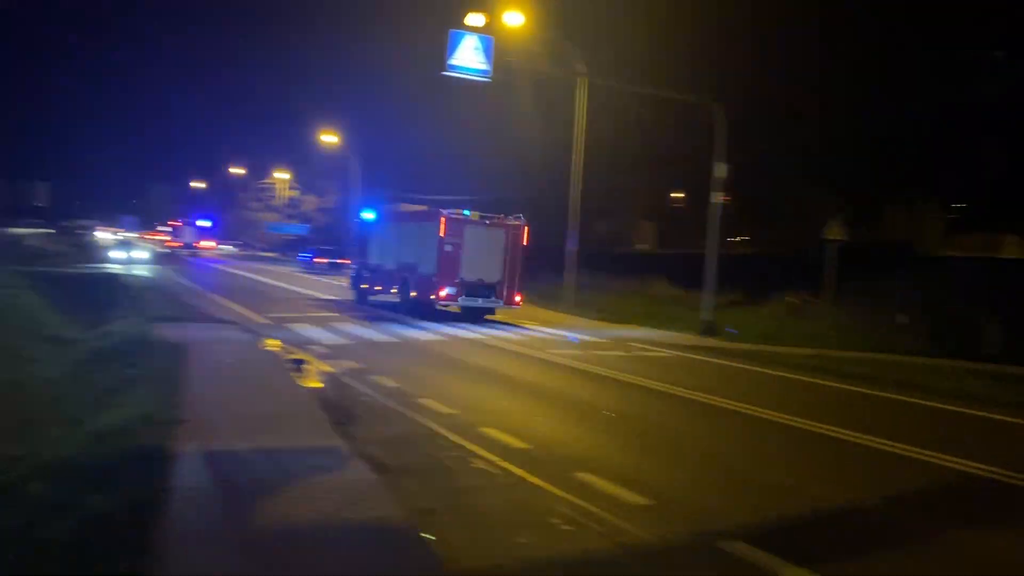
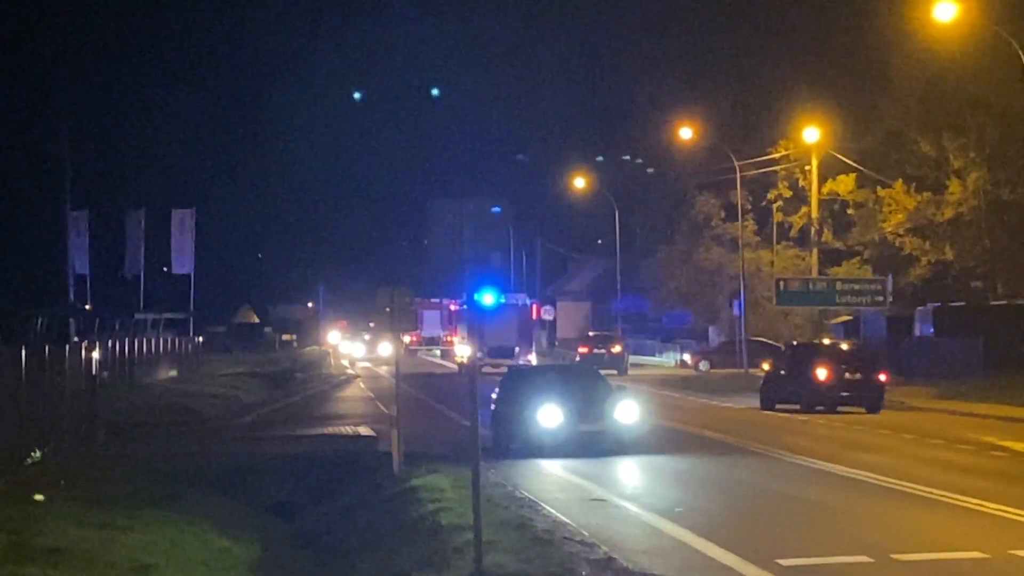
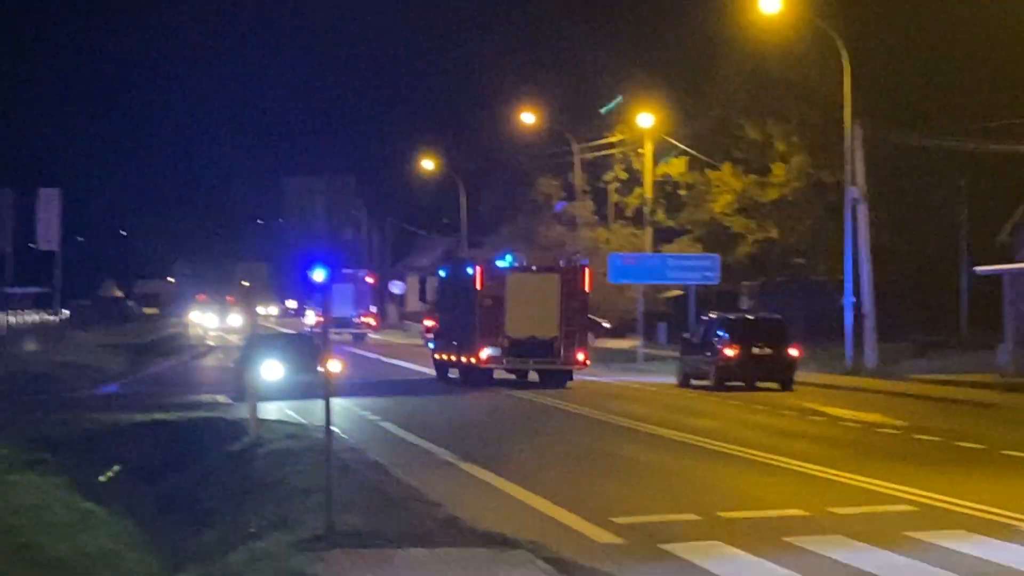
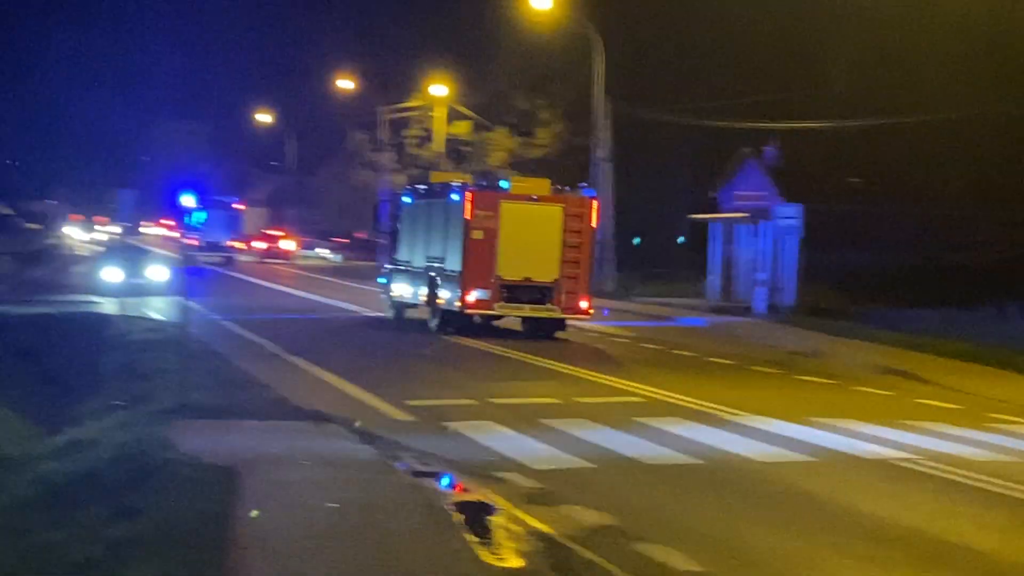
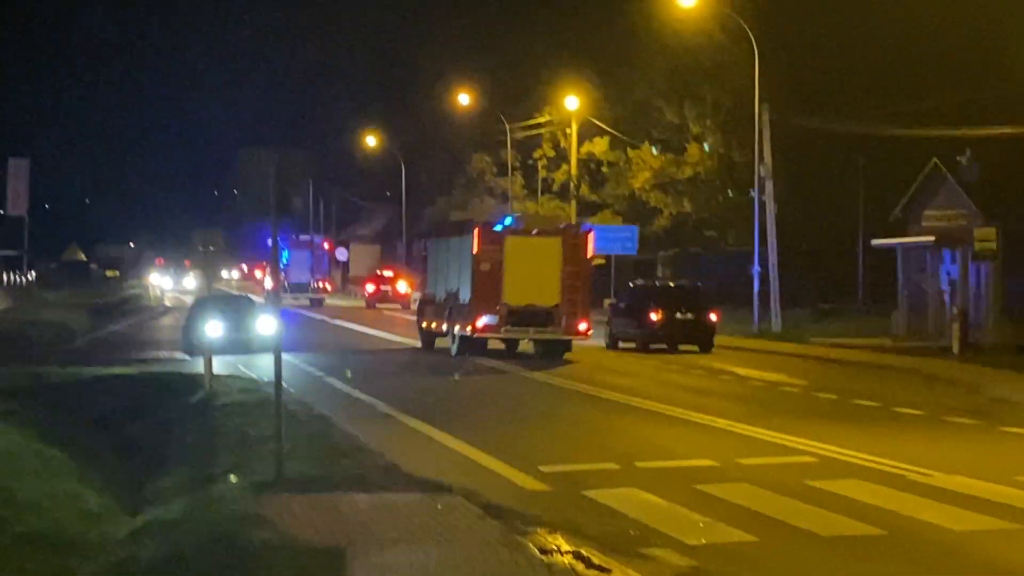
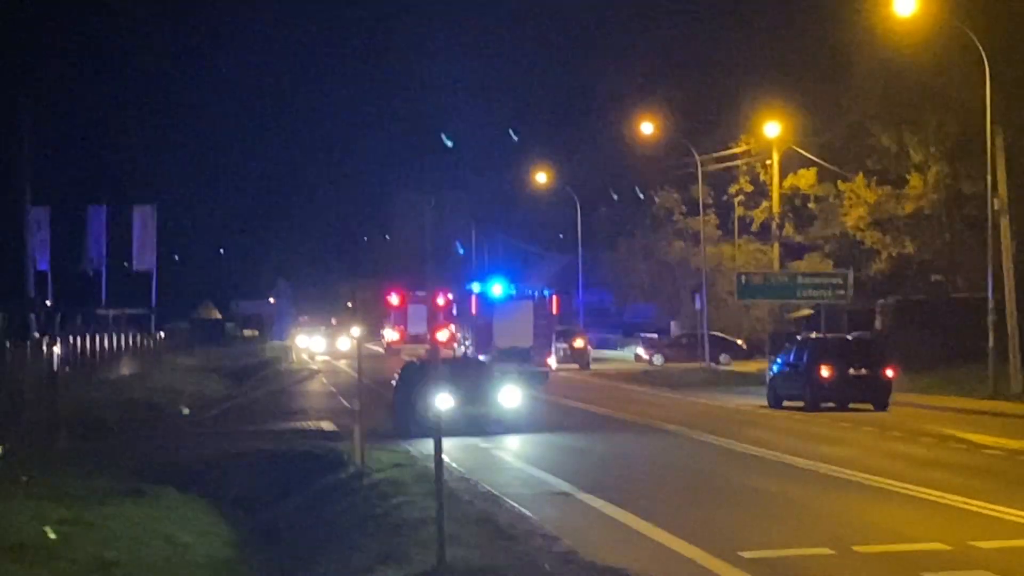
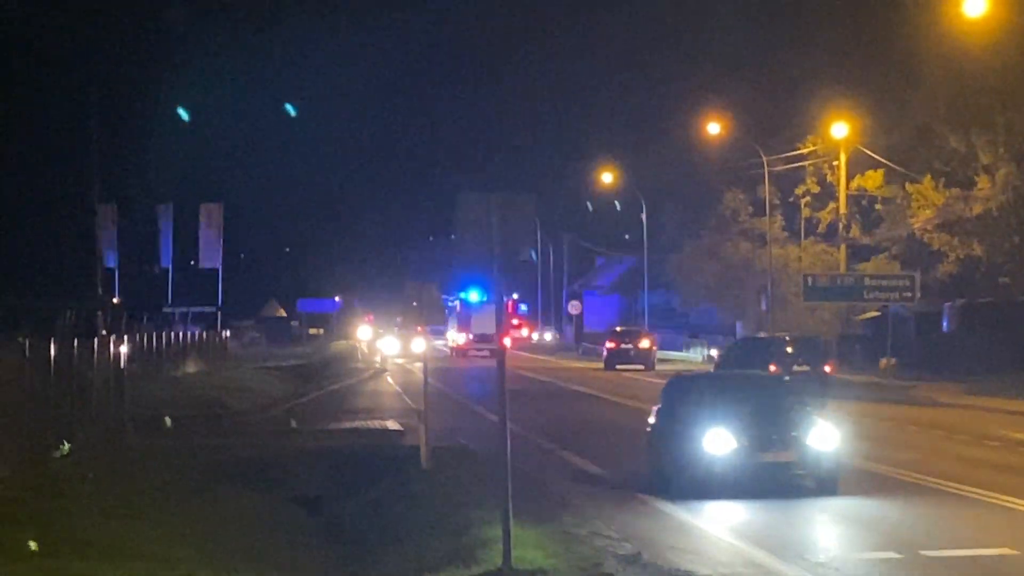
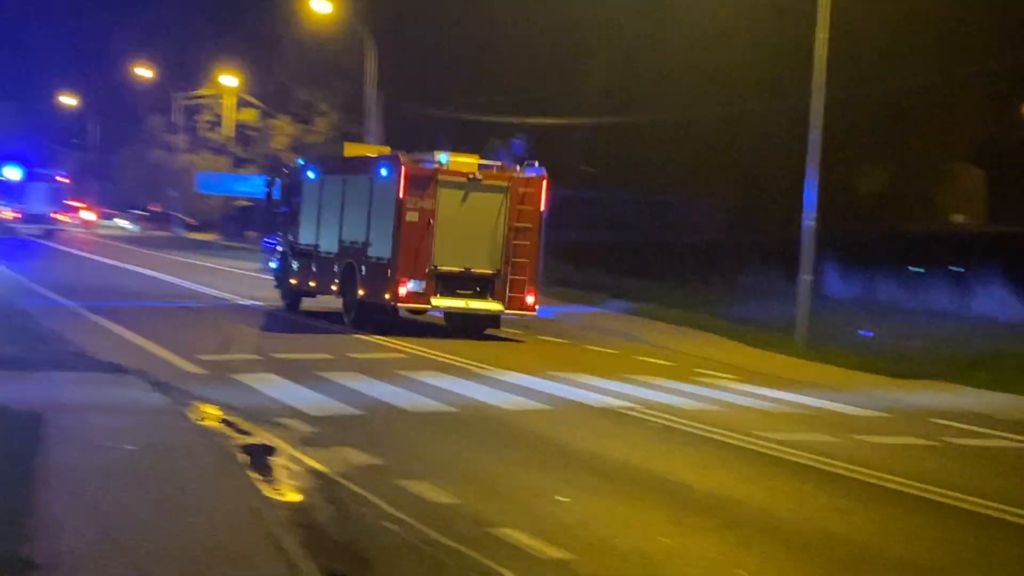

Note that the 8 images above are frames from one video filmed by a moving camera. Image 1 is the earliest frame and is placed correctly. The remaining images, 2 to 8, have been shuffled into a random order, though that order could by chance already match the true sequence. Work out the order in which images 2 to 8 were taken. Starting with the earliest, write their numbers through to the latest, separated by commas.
8, 4, 5, 3, 6, 2, 7
